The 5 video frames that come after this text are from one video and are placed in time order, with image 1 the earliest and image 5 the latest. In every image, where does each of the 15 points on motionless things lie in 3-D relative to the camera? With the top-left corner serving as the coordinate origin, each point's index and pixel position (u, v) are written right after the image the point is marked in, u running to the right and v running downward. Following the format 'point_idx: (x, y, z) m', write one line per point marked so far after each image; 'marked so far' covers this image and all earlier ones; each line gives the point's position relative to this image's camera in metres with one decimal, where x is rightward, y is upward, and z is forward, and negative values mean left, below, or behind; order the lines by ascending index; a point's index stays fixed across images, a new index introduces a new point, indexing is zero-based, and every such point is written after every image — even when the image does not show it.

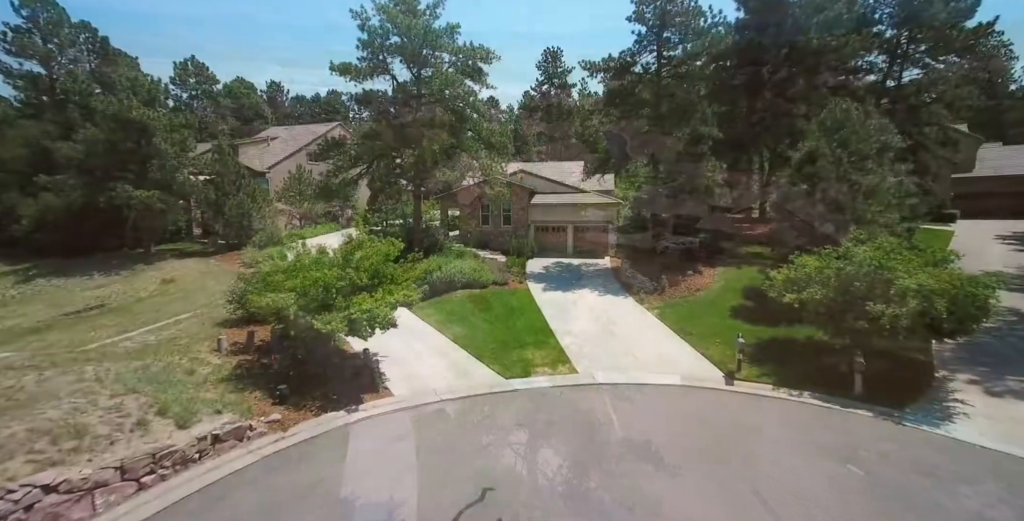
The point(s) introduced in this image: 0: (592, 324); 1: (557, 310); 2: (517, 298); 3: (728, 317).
0: (+2.6, -2.1, +16.4) m
1: (+1.6, -1.8, +17.8) m
2: (+0.2, -1.5, +18.8) m
3: (+6.7, -1.8, +15.3) m
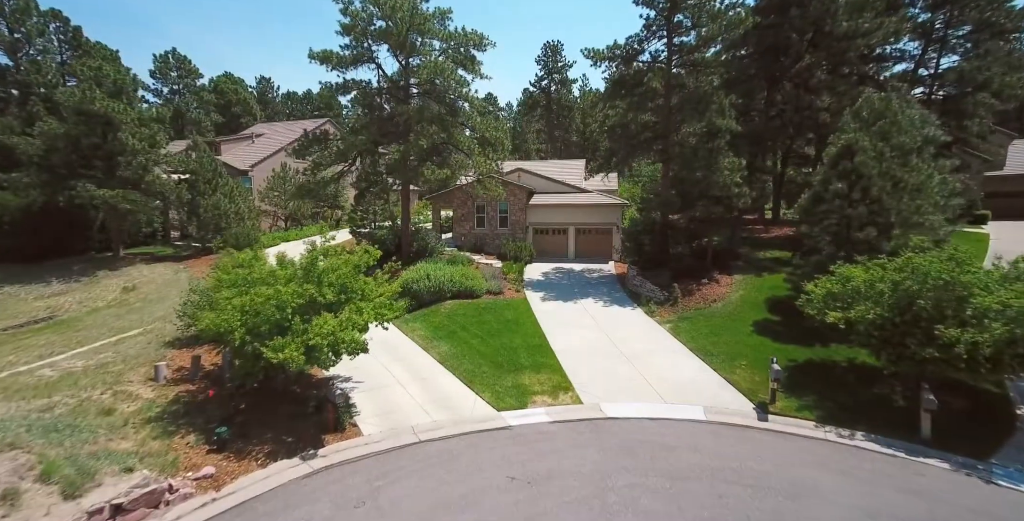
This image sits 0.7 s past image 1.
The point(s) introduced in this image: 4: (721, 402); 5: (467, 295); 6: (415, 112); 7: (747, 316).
0: (+2.5, -2.3, +14.5) m
1: (+1.4, -2.0, +15.9) m
2: (0.0, -1.7, +16.9) m
3: (+6.6, -2.1, +13.4) m
4: (+4.5, -3.0, +10.4) m
5: (-1.7, -1.3, +18.2) m
6: (-3.9, +6.0, +19.6) m
7: (+7.1, -1.7, +14.7) m
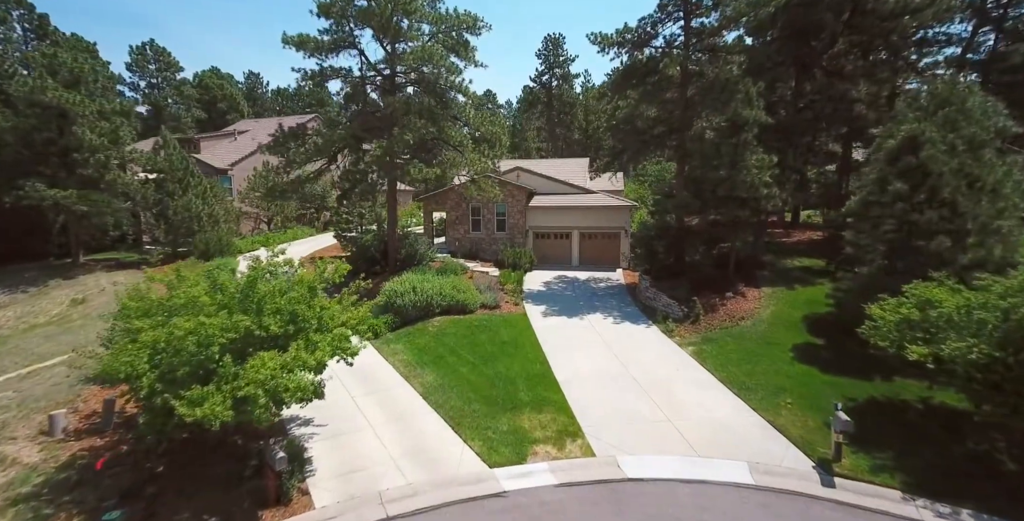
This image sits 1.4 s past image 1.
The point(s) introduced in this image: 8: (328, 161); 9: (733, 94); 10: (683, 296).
0: (+2.4, -2.7, +12.4) m
1: (+1.4, -2.4, +13.8) m
2: (-0.1, -2.1, +14.8) m
3: (+6.5, -2.4, +11.3) m
4: (+4.4, -3.4, +8.3) m
5: (-1.8, -1.6, +16.0) m
6: (-4.0, +5.7, +17.5) m
7: (+7.0, -2.0, +12.5) m
8: (-7.4, +3.9, +19.1) m
9: (+7.2, +5.4, +15.8) m
10: (+5.5, -1.2, +15.8) m
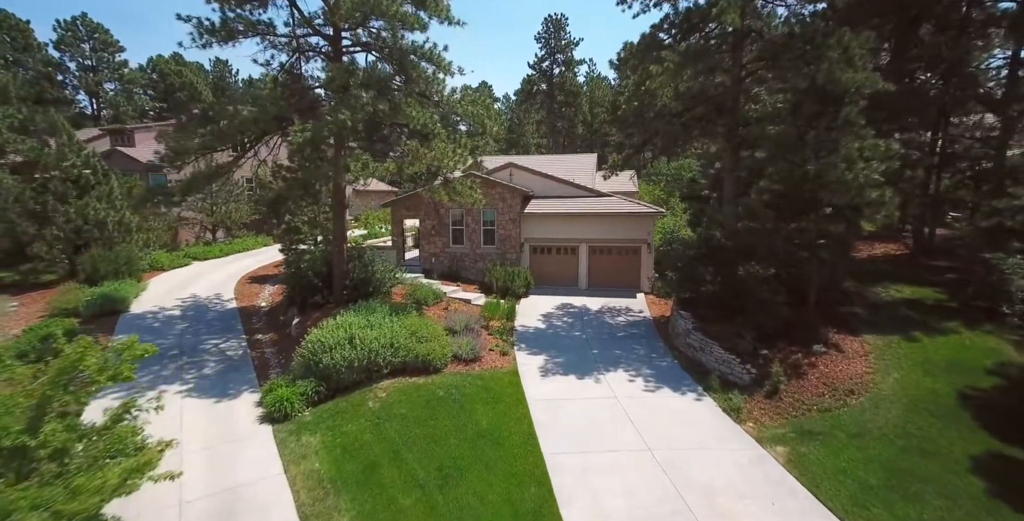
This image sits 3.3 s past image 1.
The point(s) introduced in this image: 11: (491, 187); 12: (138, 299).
0: (+2.1, -3.4, +7.3) m
1: (+1.0, -3.2, +8.7) m
2: (-0.4, -2.9, +9.7) m
3: (+6.2, -3.2, +6.2) m
4: (+4.0, -4.1, +3.2) m
5: (-2.2, -2.4, +11.0) m
6: (-4.3, +4.9, +12.5) m
7: (+6.7, -2.8, +7.5) m
8: (-7.7, +3.1, +14.1) m
9: (+6.8, +4.6, +10.7) m
10: (+5.2, -1.9, +10.7) m
11: (-0.8, +2.8, +18.3) m
12: (-11.9, -1.2, +15.5) m
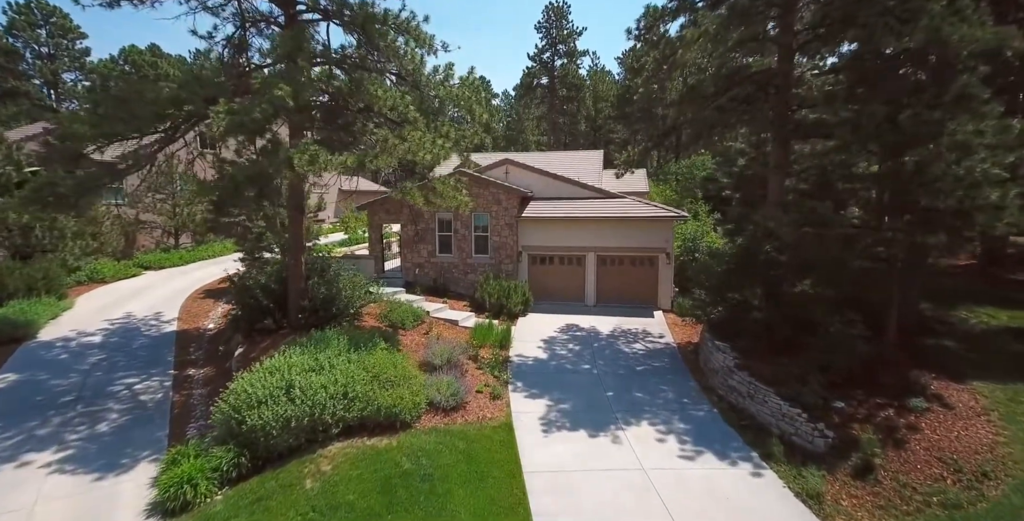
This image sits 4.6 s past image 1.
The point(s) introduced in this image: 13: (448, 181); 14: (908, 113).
0: (+1.9, -3.8, +4.7) m
1: (+0.9, -3.5, +6.0) m
2: (-0.6, -3.2, +7.1) m
3: (+6.0, -3.6, +3.6) m
4: (+3.9, -4.5, +0.5) m
5: (-2.3, -2.8, +8.3) m
6: (-4.5, +4.5, +9.8) m
7: (+6.5, -3.2, +4.8) m
8: (-7.9, +2.7, +11.4) m
9: (+6.7, +4.2, +8.0) m
10: (+5.1, -2.3, +8.0) m
11: (-0.9, +2.4, +15.6) m
12: (-12.1, -1.6, +12.8) m
13: (-1.6, +2.1, +12.7) m
14: (+6.4, +2.4, +7.9) m
